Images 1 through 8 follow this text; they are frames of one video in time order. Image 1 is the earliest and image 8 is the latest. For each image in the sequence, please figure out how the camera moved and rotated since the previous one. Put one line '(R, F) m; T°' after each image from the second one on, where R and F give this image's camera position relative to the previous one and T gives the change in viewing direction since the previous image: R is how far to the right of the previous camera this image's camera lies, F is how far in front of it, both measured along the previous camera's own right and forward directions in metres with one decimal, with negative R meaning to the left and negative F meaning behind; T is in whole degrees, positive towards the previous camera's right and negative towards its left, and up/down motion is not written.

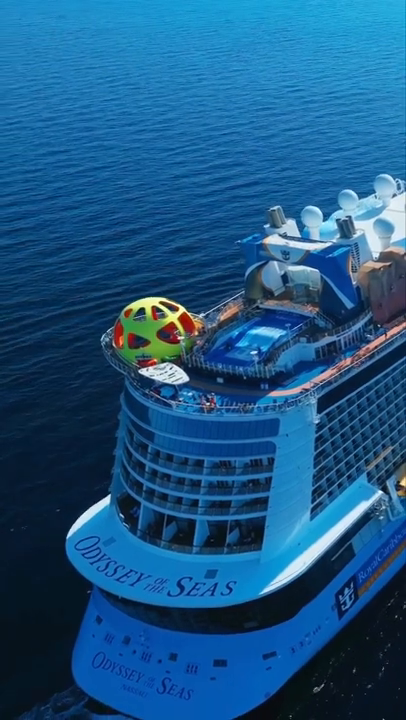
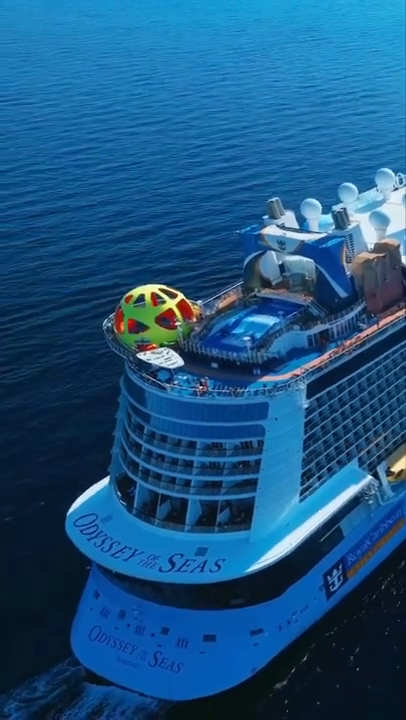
(+1.6, -1.1) m; -2°
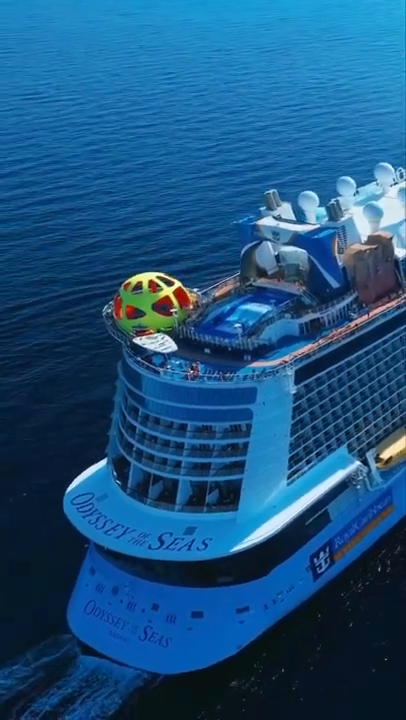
(+1.8, -1.1) m; -2°
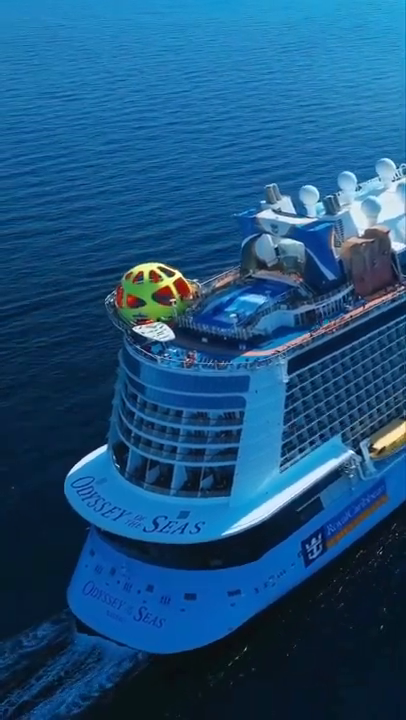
(+1.5, -0.9) m; -2°
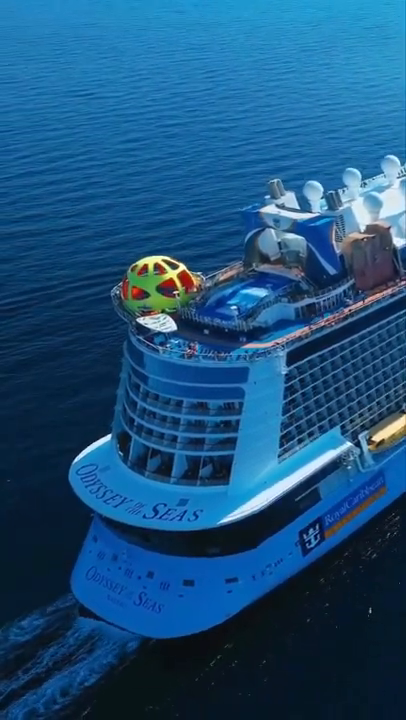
(+1.0, -0.7) m; -2°
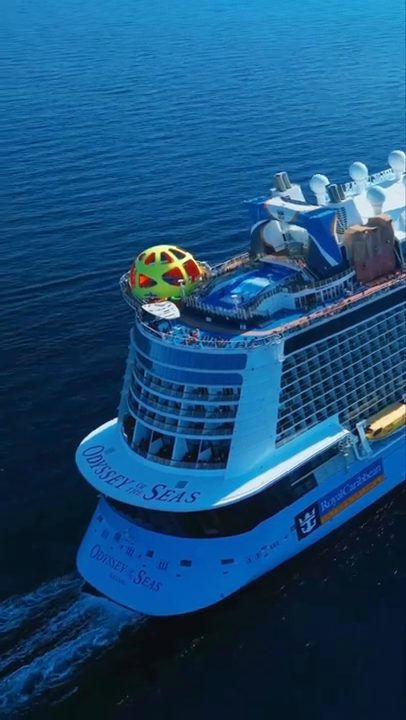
(+1.6, -1.1) m; -3°
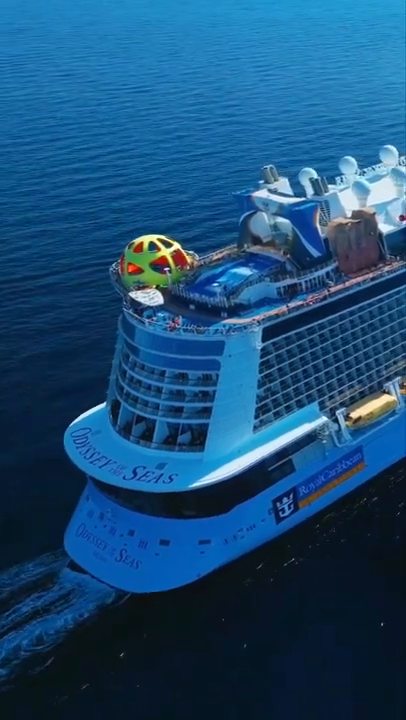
(+2.4, -1.0) m; -3°
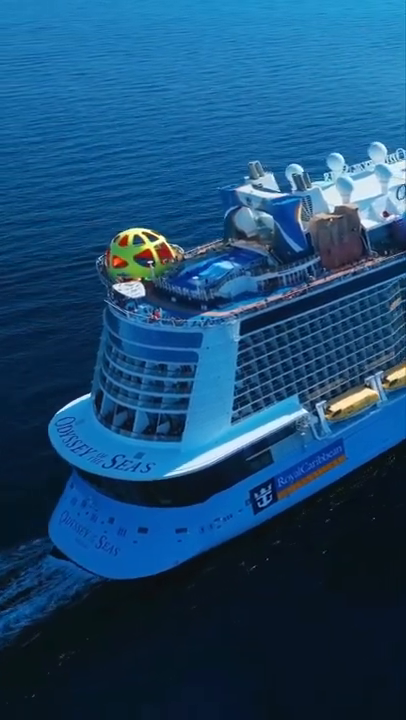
(+2.2, -0.6) m; -2°
